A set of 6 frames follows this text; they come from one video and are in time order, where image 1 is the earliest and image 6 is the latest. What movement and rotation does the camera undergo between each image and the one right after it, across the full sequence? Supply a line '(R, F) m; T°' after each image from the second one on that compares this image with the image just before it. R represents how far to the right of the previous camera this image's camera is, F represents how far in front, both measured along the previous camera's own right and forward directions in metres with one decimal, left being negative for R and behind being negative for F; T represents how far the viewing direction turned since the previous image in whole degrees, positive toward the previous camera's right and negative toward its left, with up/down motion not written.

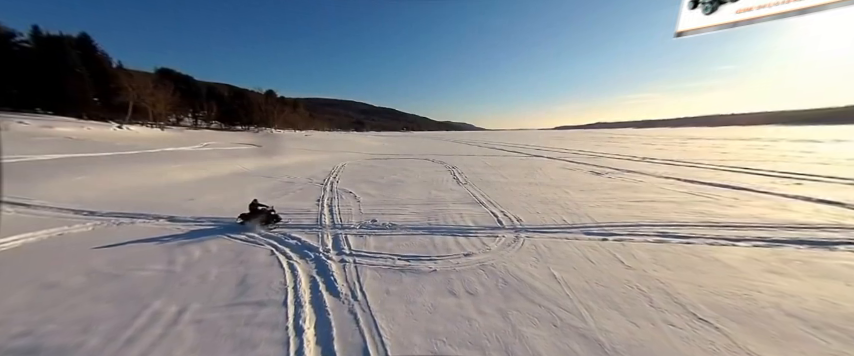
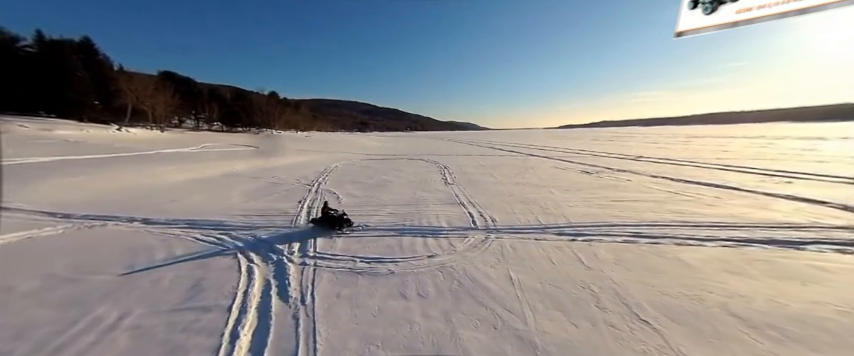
(+0.6, 0.0) m; 0°
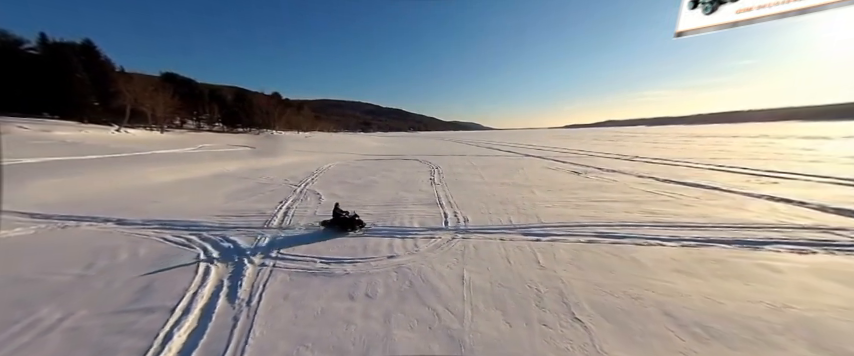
(+0.6, 0.0) m; 0°
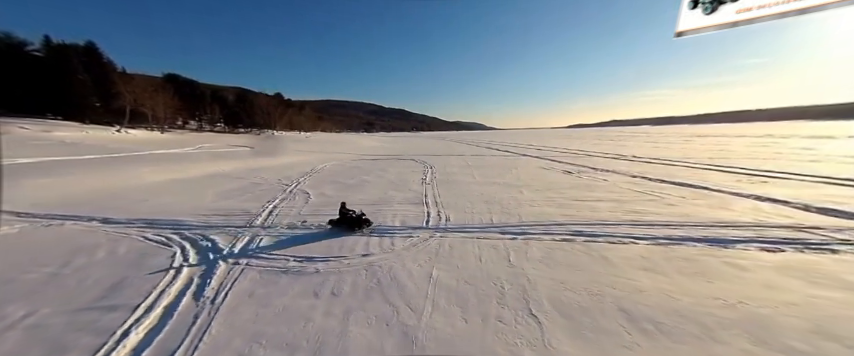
(+0.4, 0.0) m; 0°
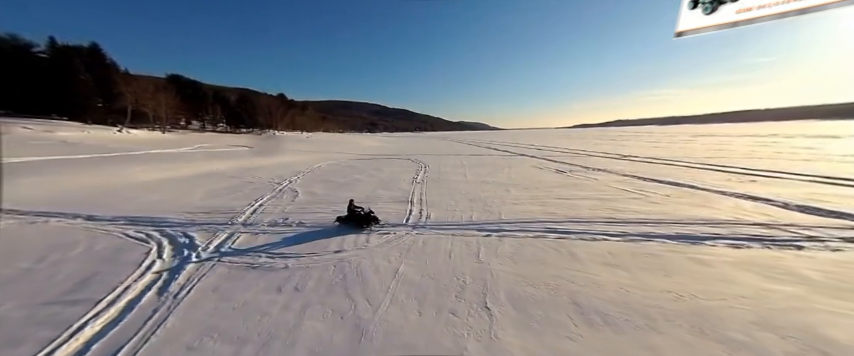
(+0.5, 0.0) m; 0°
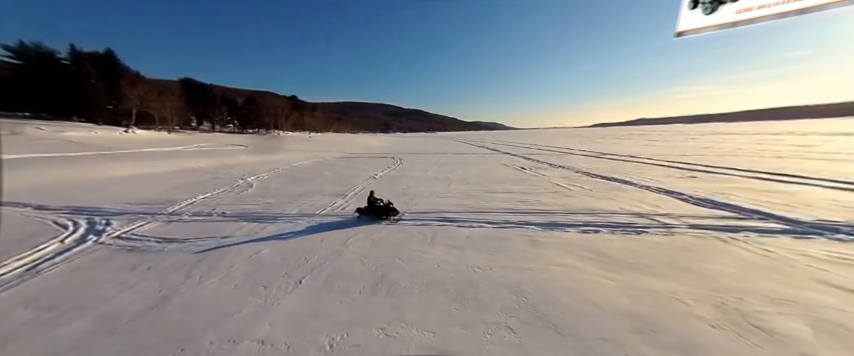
(+2.1, -0.4) m; 0°
